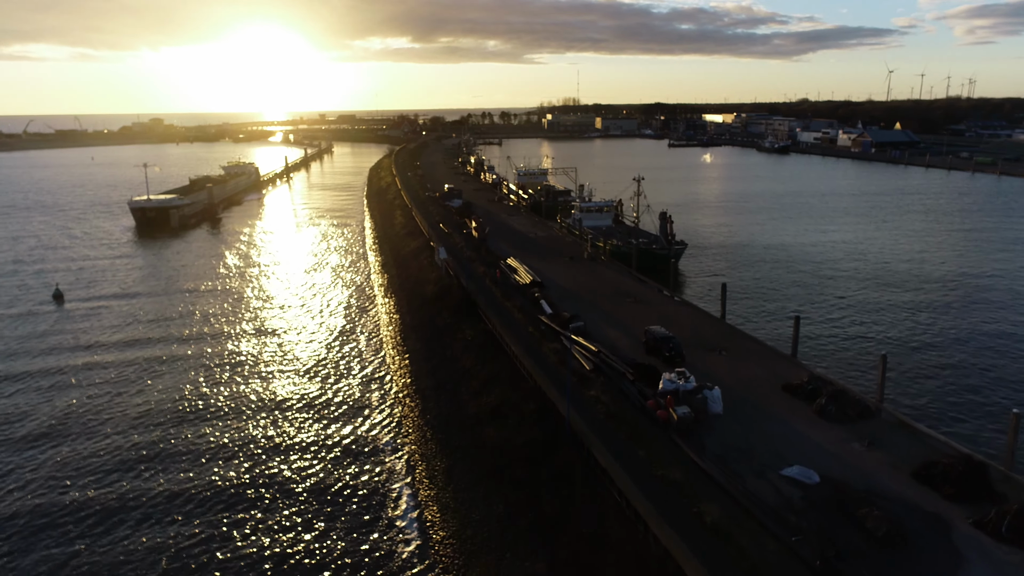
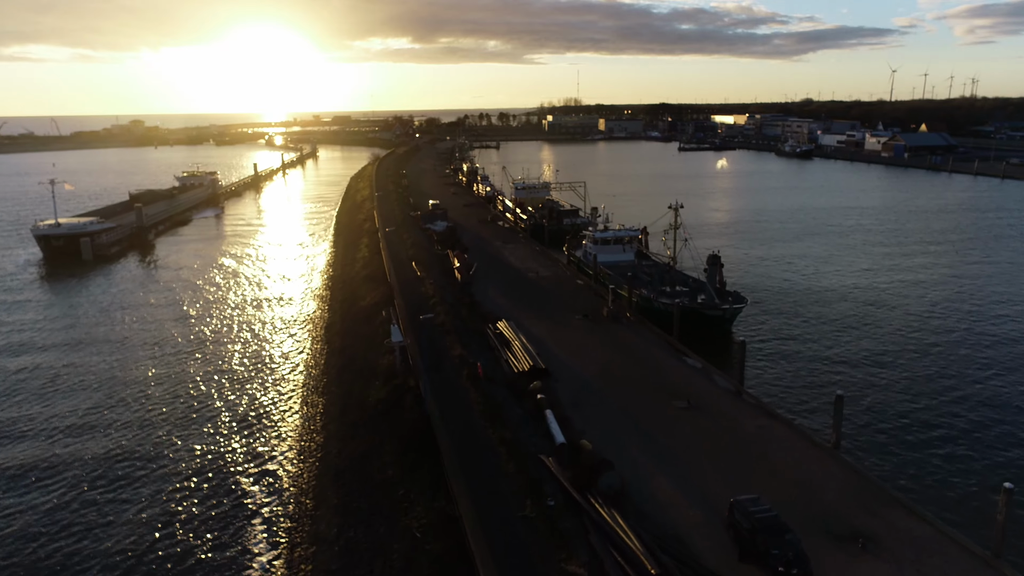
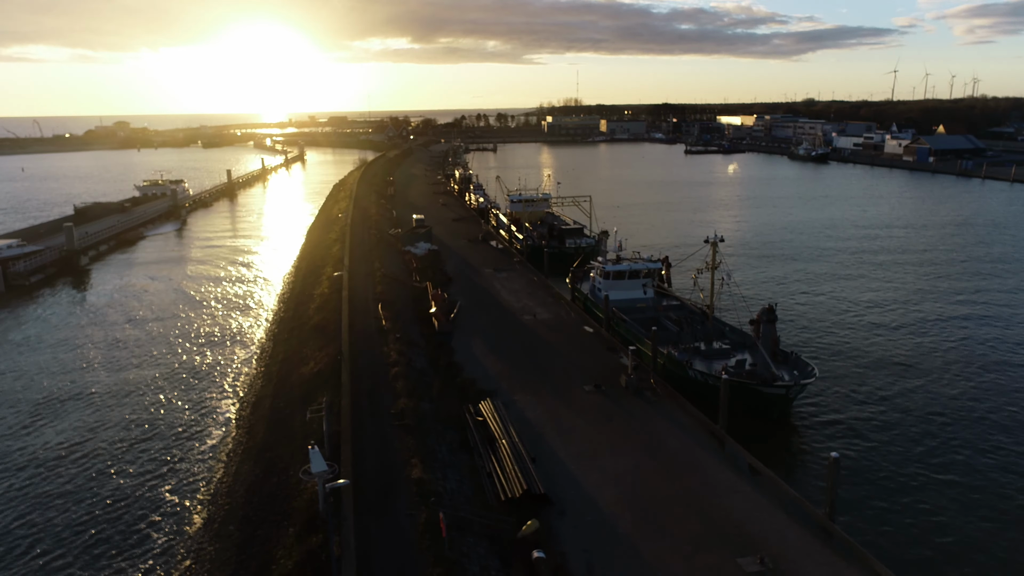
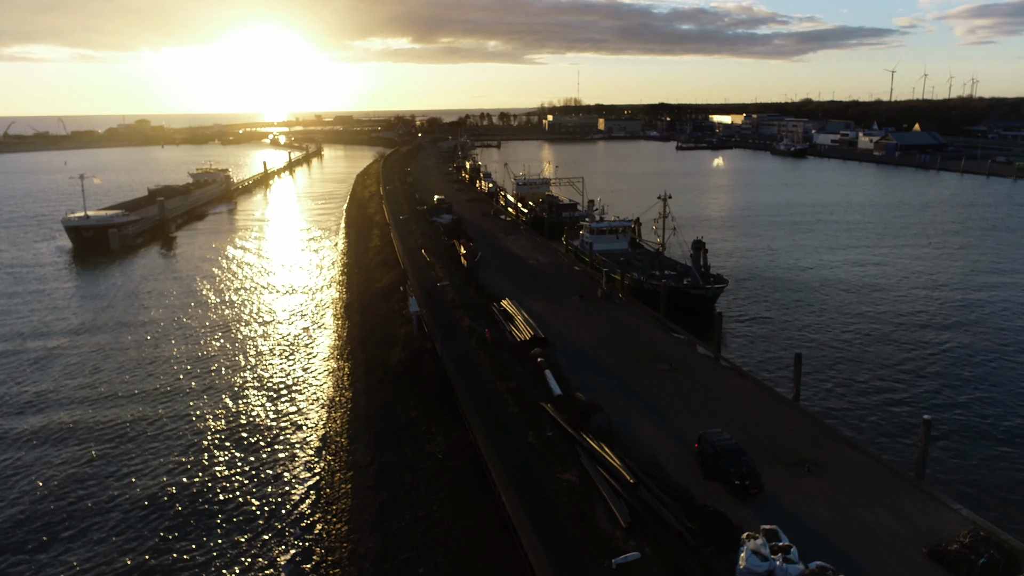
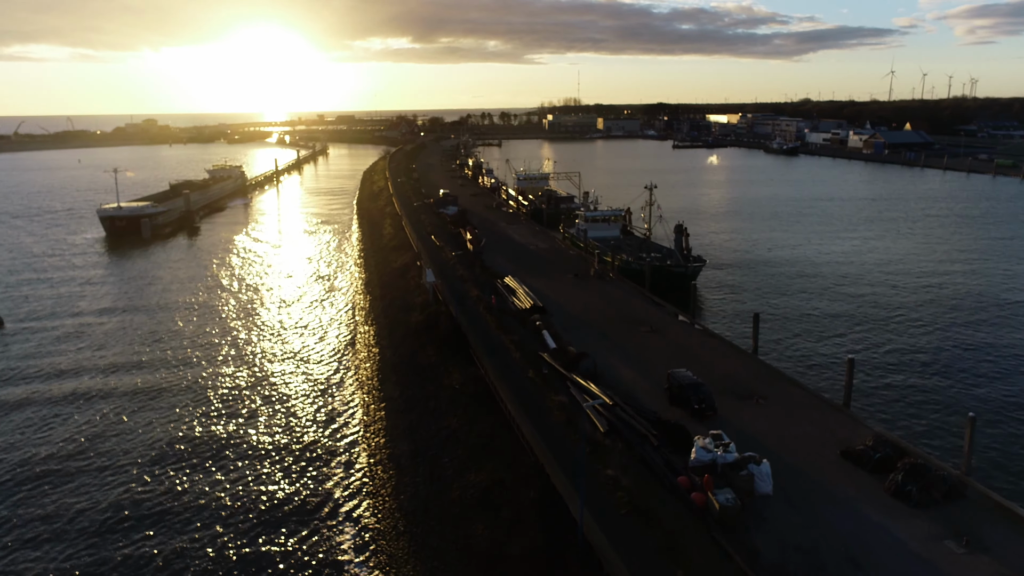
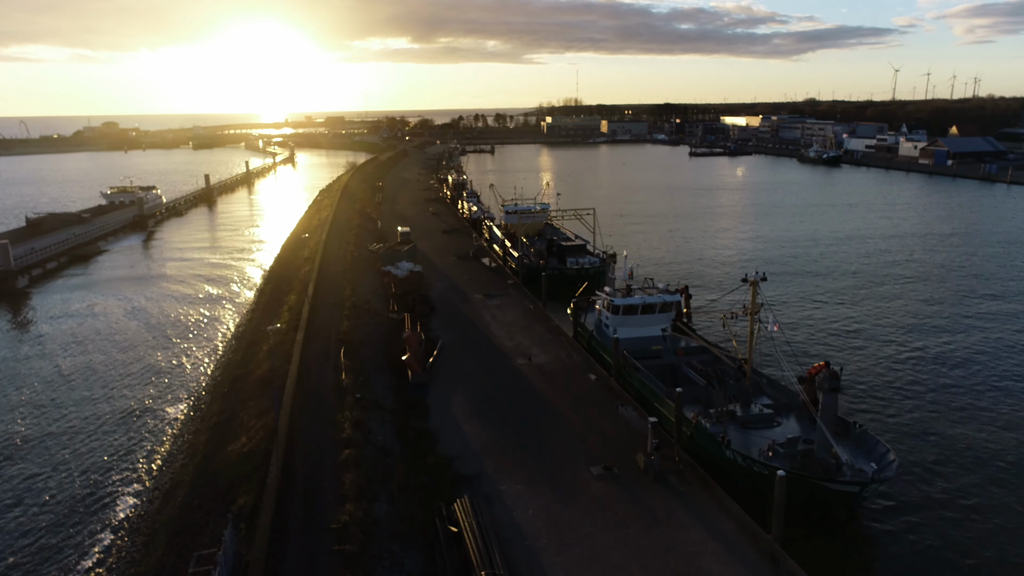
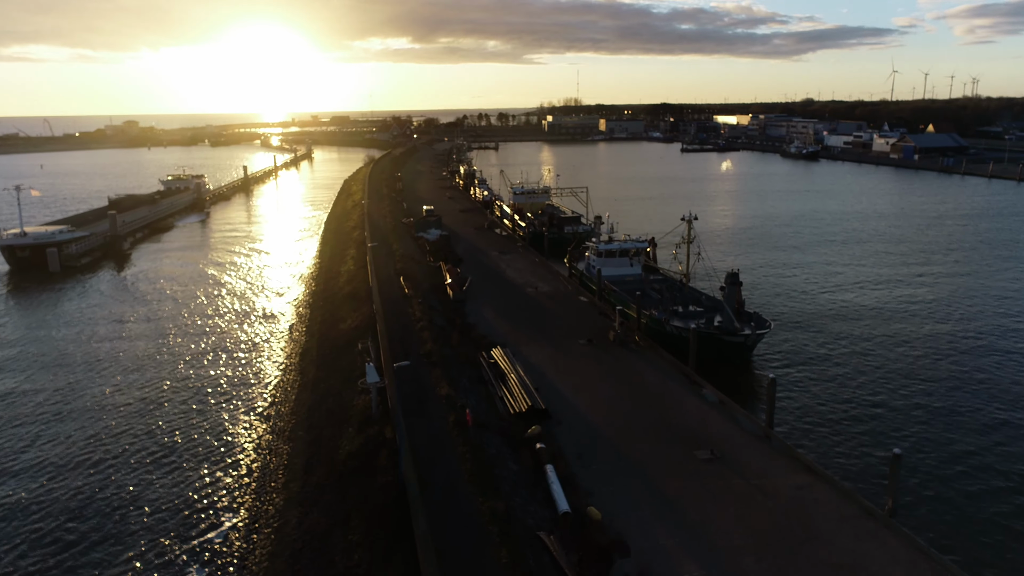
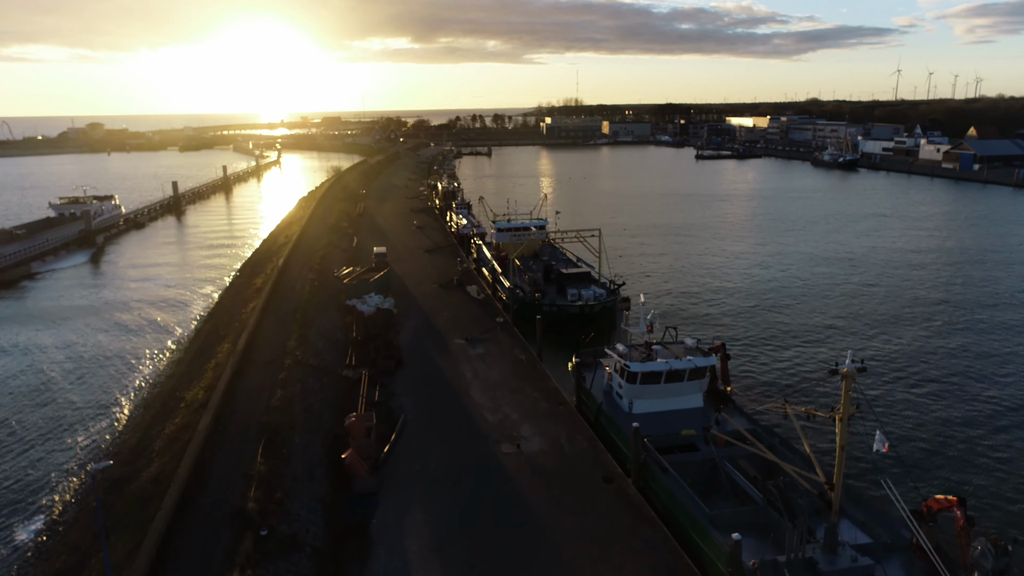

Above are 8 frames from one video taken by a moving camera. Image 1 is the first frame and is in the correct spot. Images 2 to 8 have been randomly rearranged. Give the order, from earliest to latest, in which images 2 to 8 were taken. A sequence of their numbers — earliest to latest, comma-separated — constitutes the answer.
5, 4, 2, 7, 3, 6, 8
